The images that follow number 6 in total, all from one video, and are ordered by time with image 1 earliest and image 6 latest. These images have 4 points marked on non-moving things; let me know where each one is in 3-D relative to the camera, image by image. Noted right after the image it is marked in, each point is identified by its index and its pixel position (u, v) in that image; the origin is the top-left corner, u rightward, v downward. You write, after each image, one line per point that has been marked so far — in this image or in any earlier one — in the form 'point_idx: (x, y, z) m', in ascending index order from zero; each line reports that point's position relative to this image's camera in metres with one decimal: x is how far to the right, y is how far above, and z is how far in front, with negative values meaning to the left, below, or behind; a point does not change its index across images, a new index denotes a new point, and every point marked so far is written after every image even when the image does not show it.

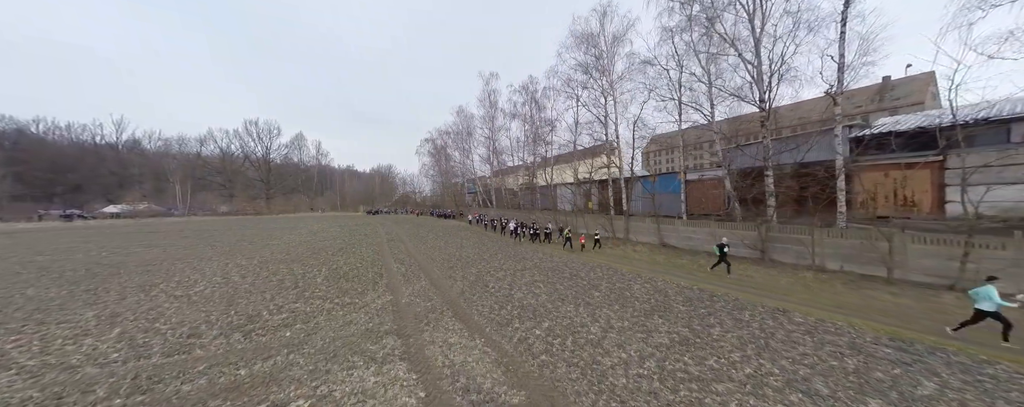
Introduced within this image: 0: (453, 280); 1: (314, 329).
0: (-2.5, -3.2, +11.2) m
1: (-5.5, -3.5, +7.4) m
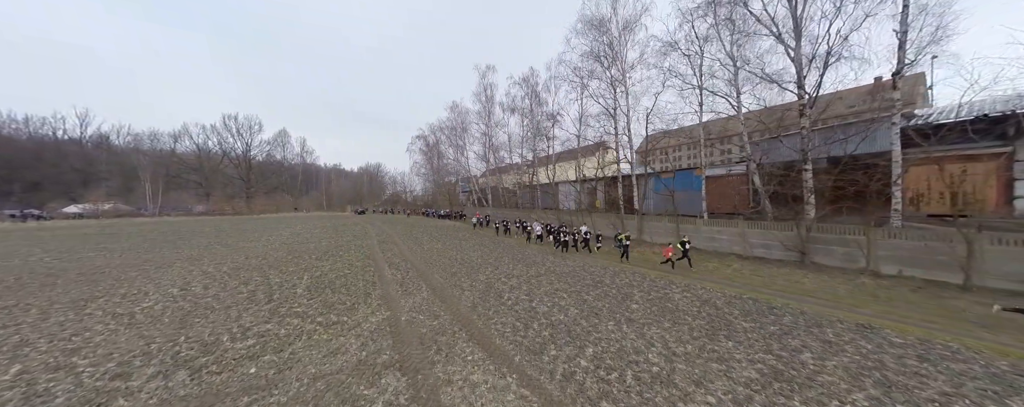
0: (-1.8, -3.1, +9.6) m
1: (-4.7, -3.4, +5.6) m
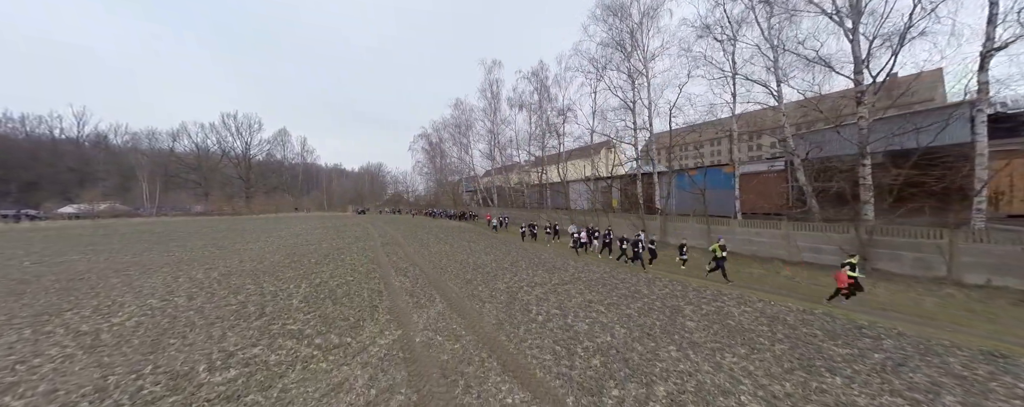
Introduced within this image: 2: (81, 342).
0: (-1.0, -3.1, +8.4) m
1: (-3.9, -3.3, +4.4) m
2: (-10.4, -3.4, +6.4) m
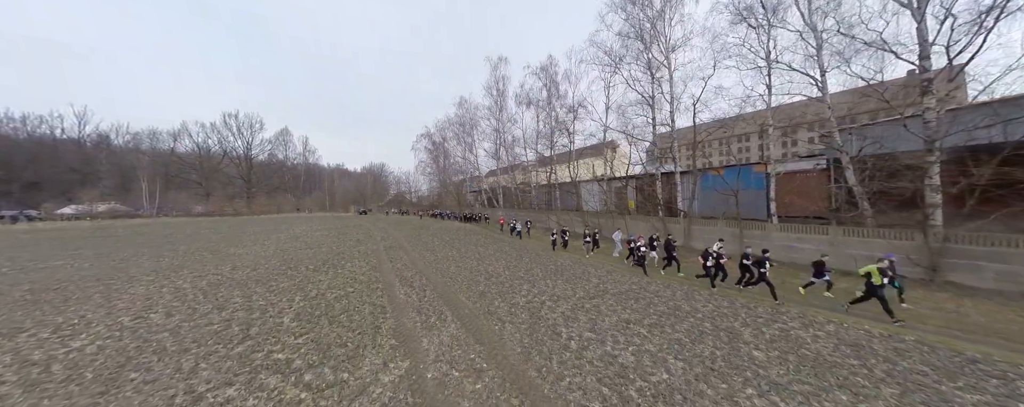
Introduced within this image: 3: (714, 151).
0: (-0.3, -3.2, +7.2) m
1: (-3.3, -3.4, +3.3) m
2: (-9.8, -3.5, +5.3) m
3: (+11.4, +3.0, +15.1) m
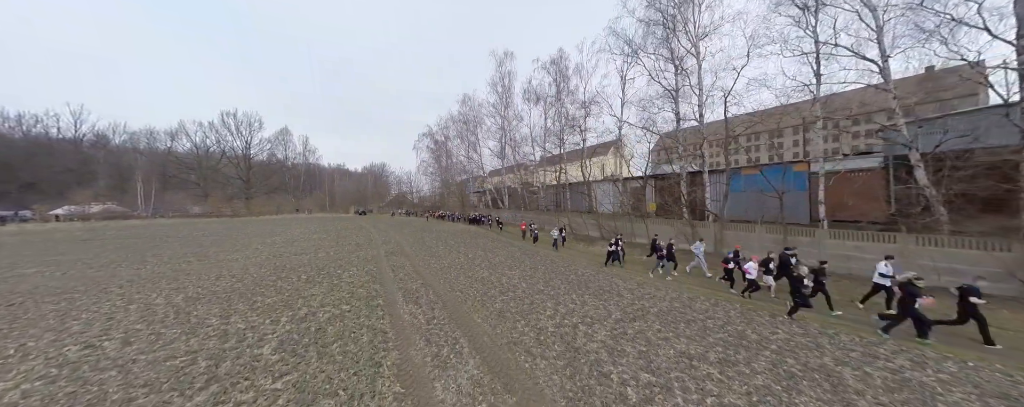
0: (+0.4, -3.3, +5.8) m
1: (-2.6, -3.6, +1.9) m
2: (-9.1, -3.6, +4.0) m
3: (+12.2, +2.9, +13.7) m
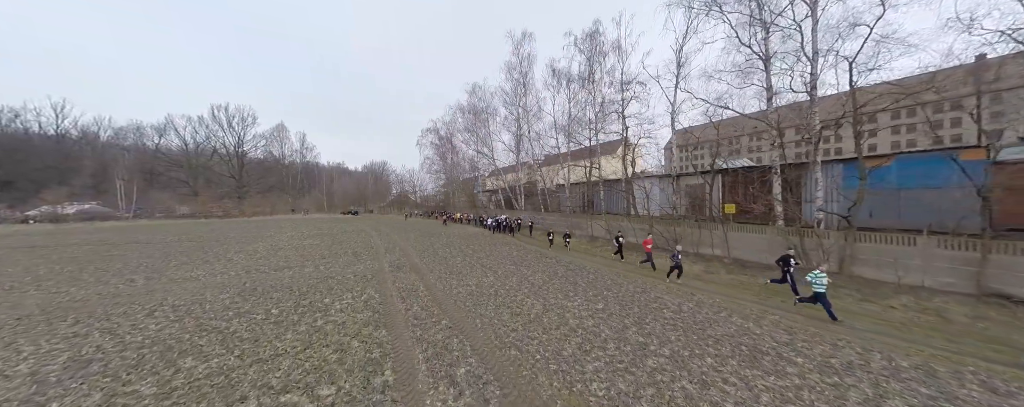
0: (+2.4, -3.4, +2.0) m
1: (-0.5, -3.6, -1.9) m
2: (-7.1, -3.7, +0.2) m
3: (+14.2, +2.8, +9.9) m
